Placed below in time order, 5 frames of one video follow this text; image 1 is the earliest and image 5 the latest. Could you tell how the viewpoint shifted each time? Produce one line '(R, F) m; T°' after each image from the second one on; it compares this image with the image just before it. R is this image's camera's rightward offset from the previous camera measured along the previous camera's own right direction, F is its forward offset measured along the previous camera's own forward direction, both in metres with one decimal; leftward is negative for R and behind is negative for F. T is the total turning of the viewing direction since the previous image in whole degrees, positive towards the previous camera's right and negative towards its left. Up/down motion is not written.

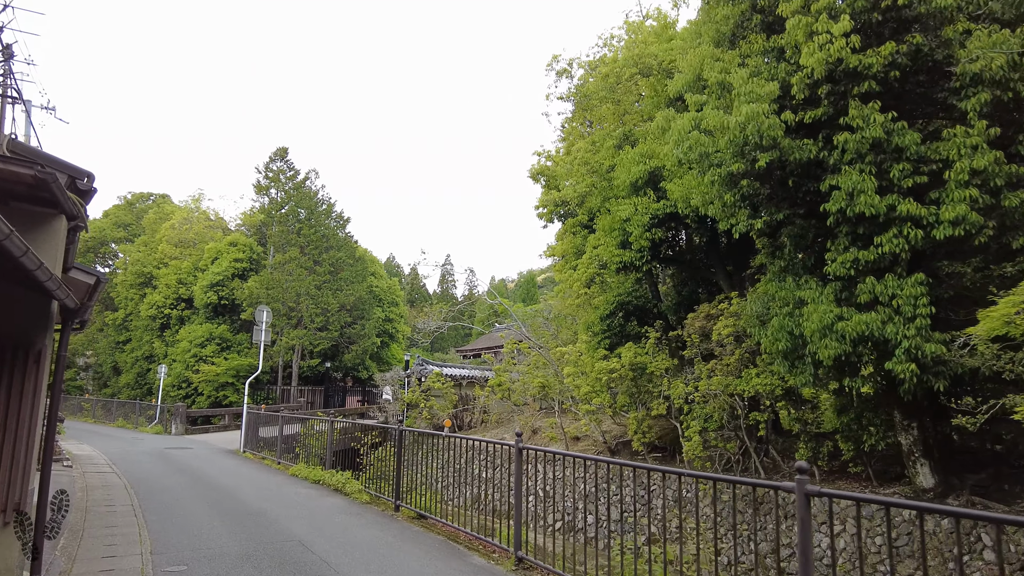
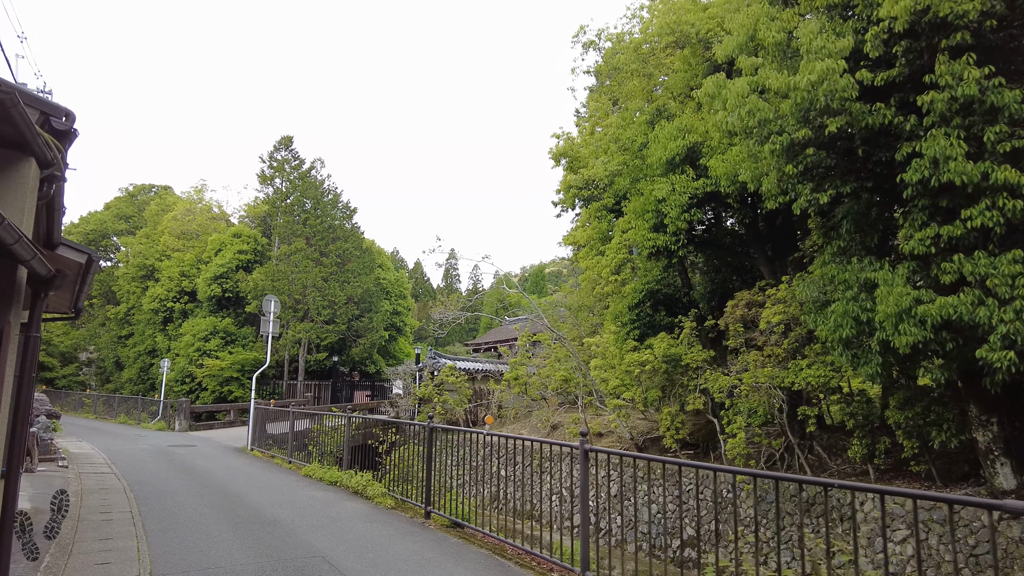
(-0.3, +0.7) m; 0°
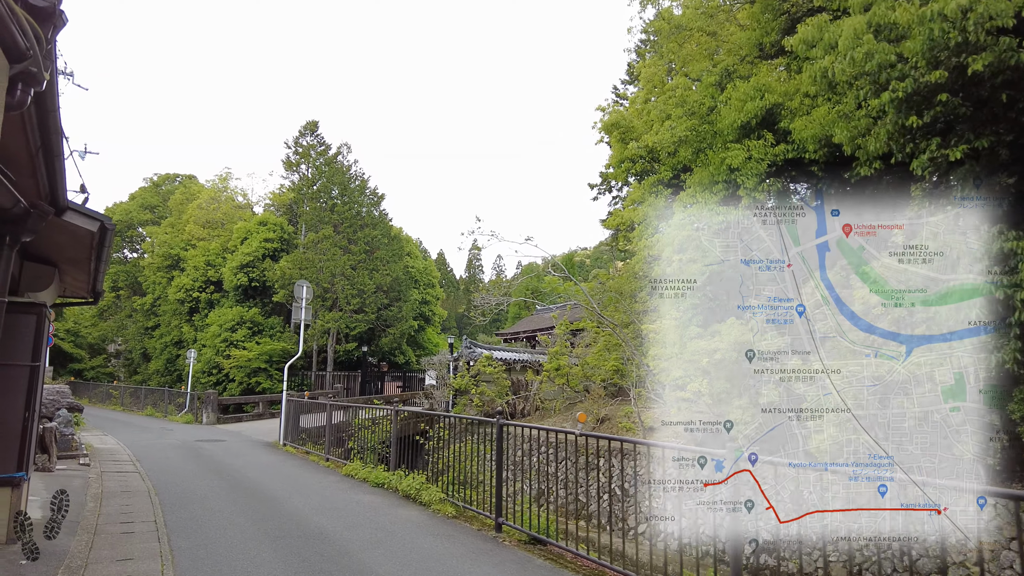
(-0.4, +0.8) m; -2°
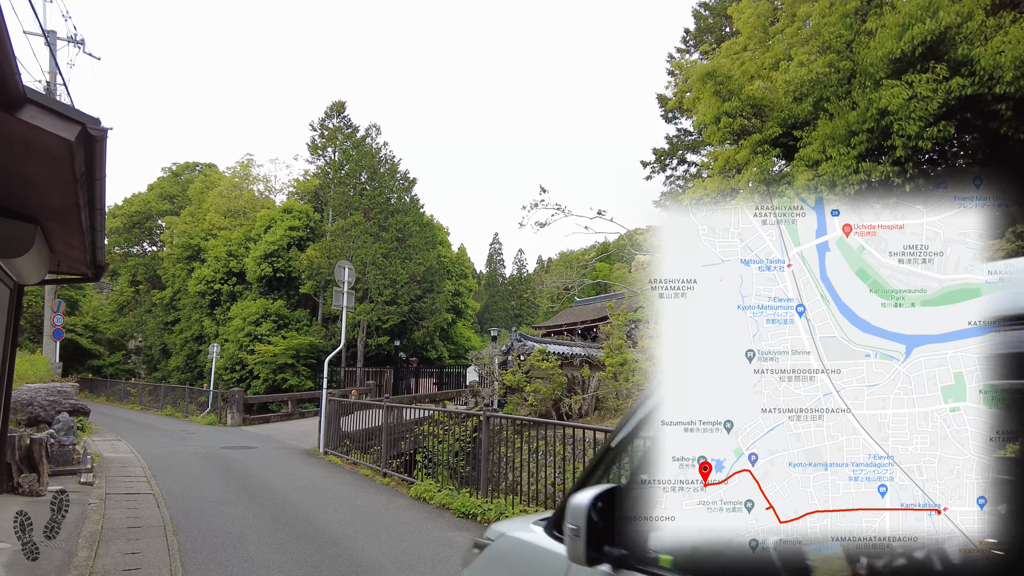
(-0.8, +1.6) m; -1°
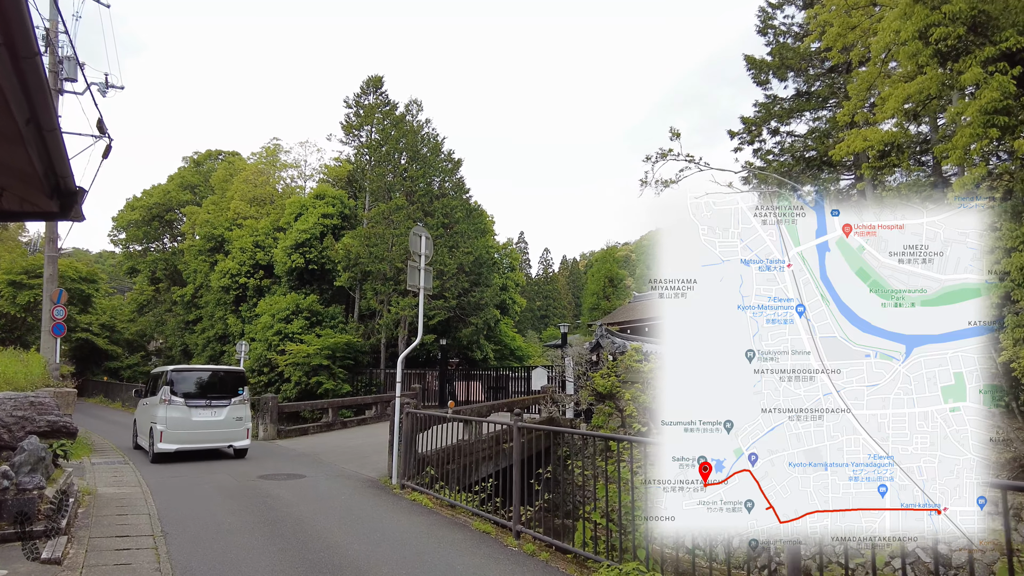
(-1.2, +2.4) m; -1°
